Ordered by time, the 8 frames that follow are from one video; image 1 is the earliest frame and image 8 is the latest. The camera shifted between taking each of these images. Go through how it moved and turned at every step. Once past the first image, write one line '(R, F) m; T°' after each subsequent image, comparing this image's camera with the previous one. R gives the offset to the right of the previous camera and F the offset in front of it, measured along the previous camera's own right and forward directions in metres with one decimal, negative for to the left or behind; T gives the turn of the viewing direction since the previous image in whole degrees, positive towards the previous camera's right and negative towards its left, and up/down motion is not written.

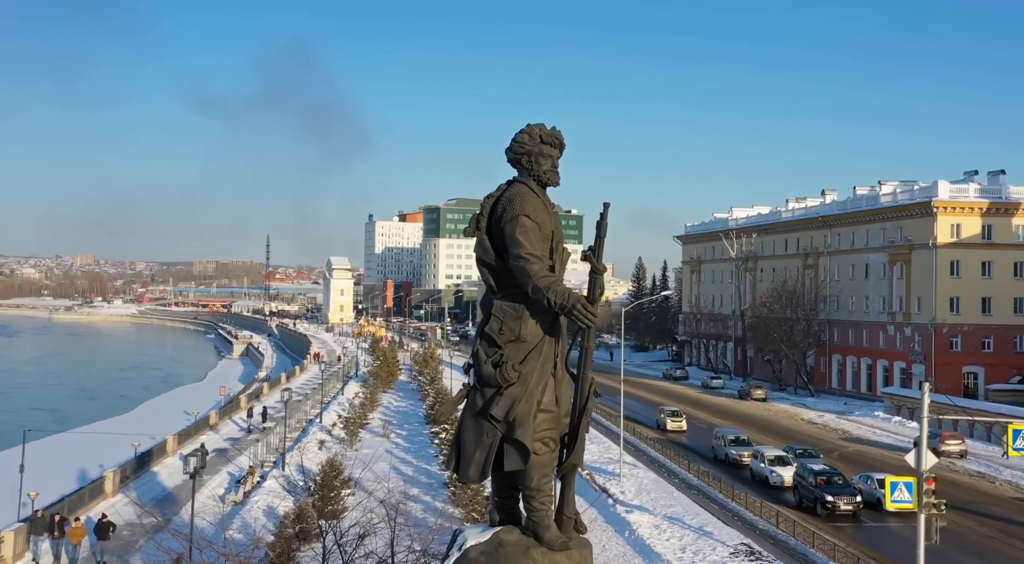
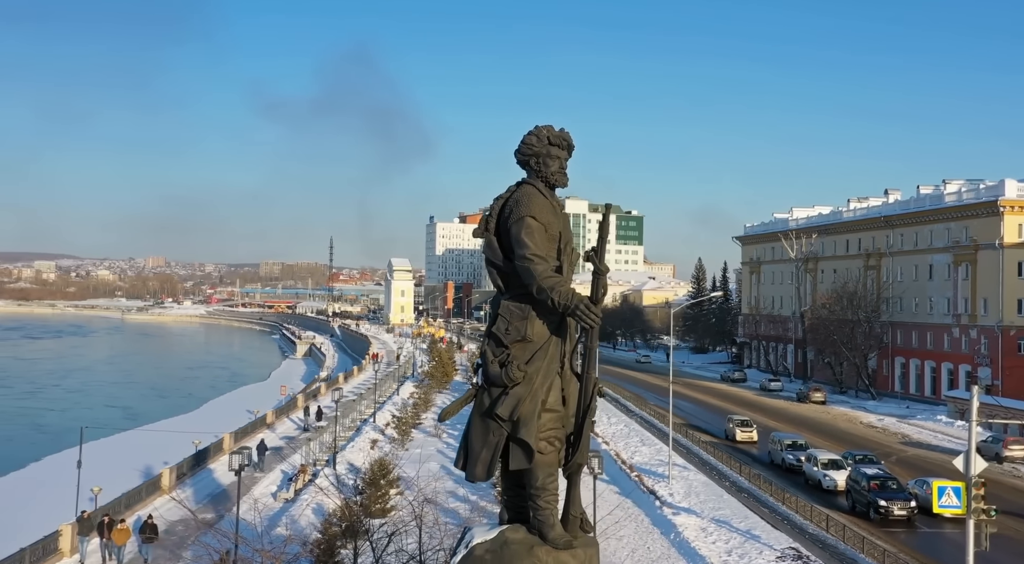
(+0.5, -0.2) m; -2°
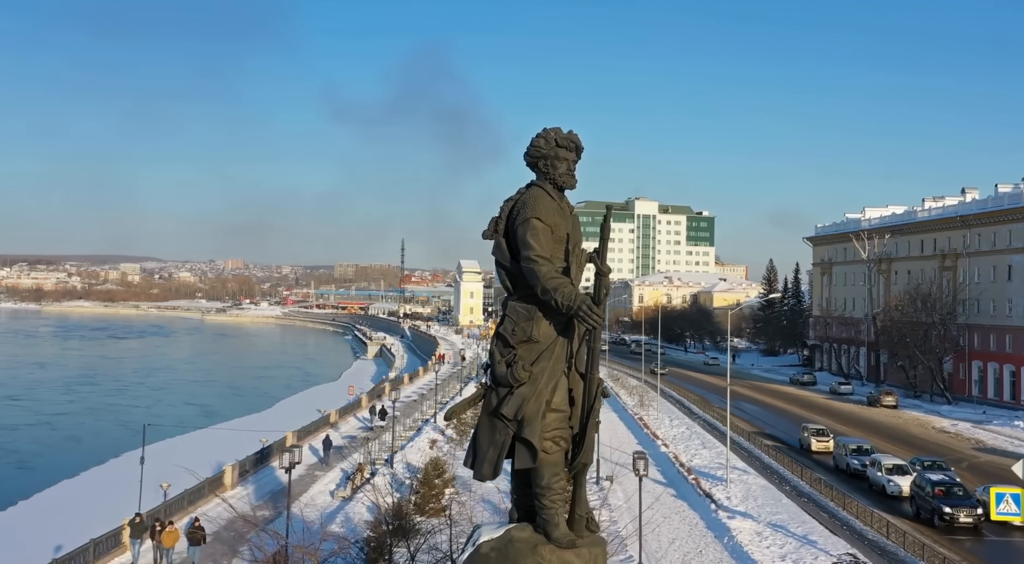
(+0.6, -0.2) m; -2°
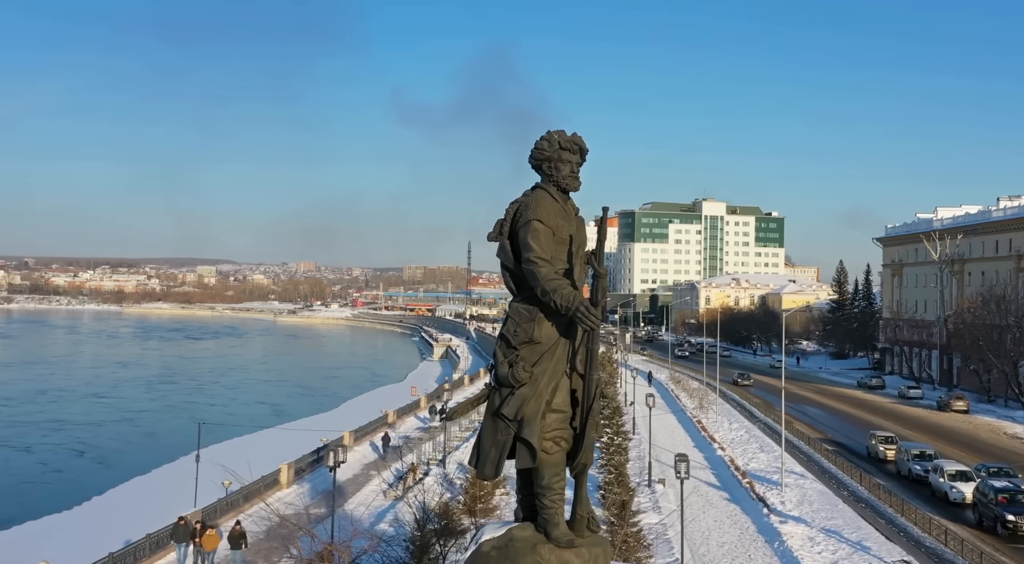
(+0.5, -0.2) m; -2°
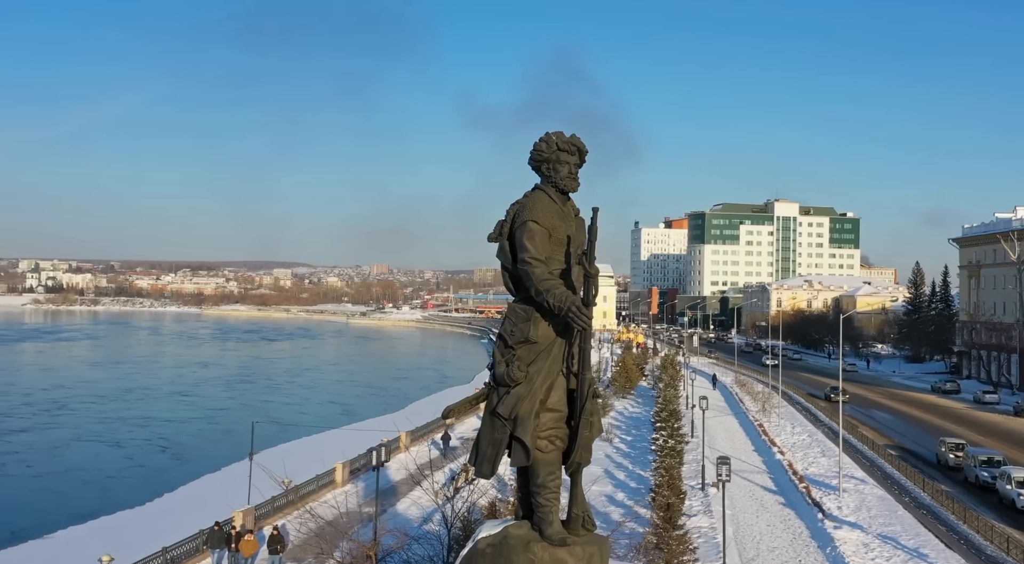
(+0.7, -0.2) m; -2°
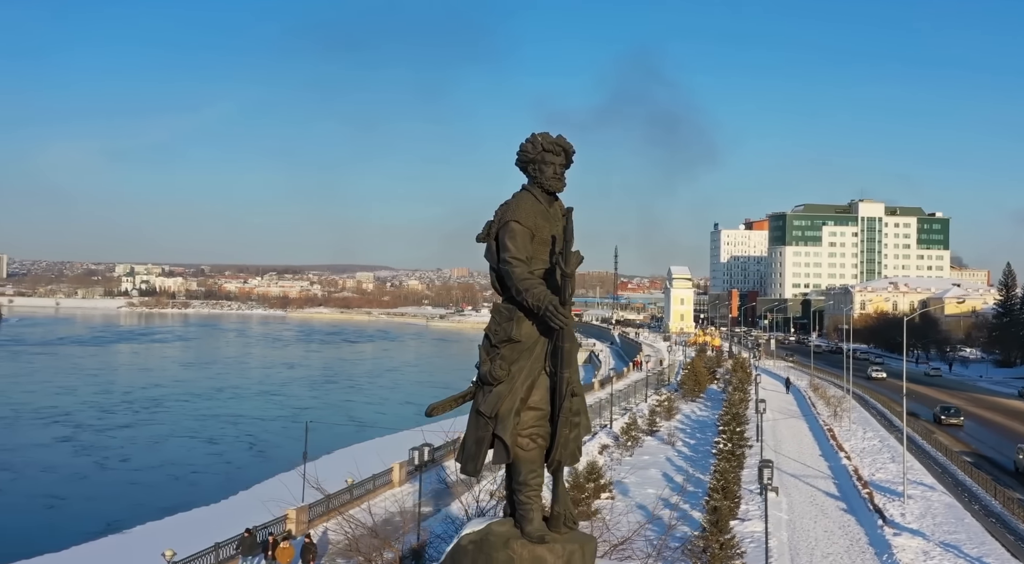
(+1.0, -0.2) m; -2°
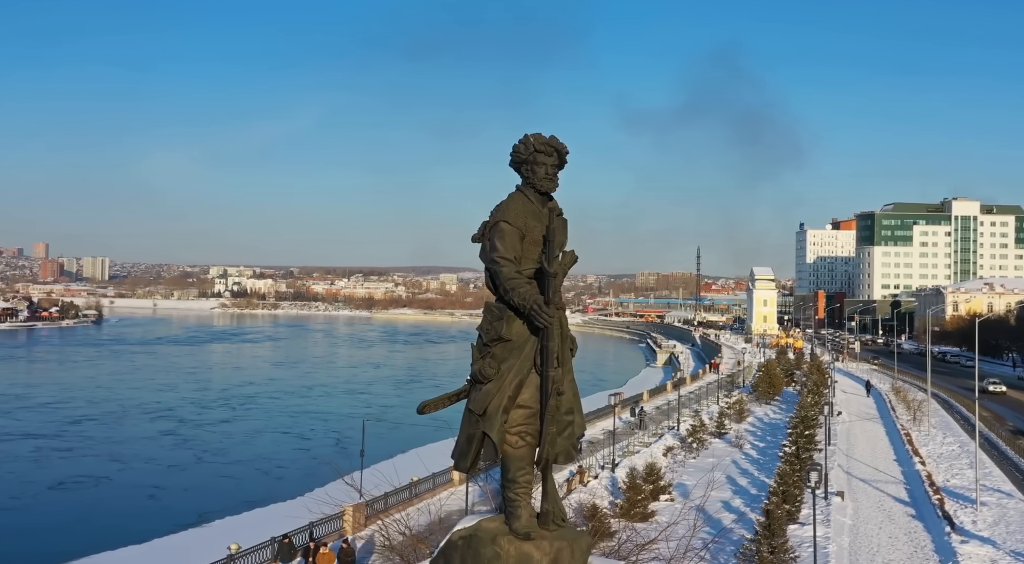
(+0.9, -0.2) m; -2°
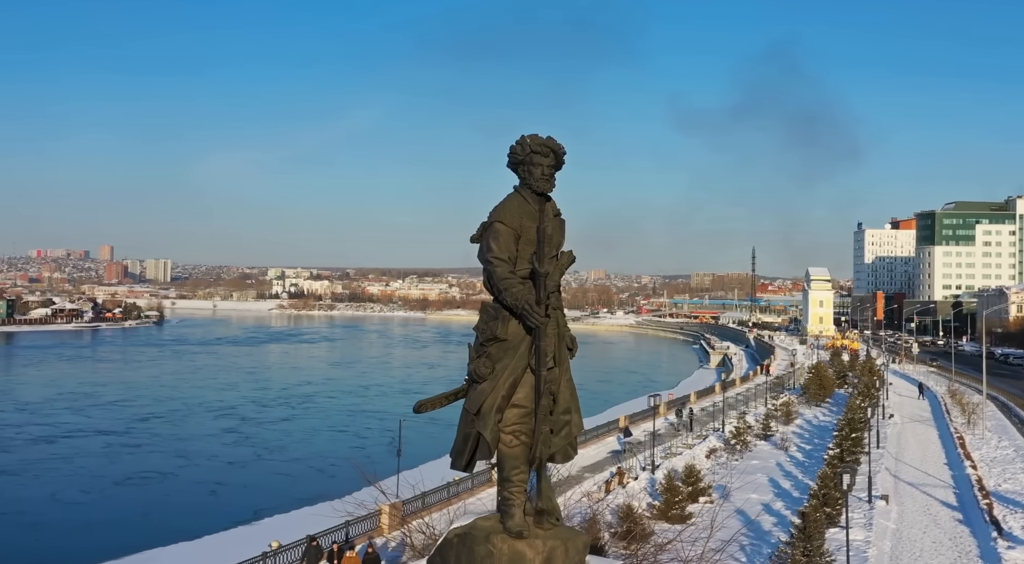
(+0.4, -0.1) m; -1°
